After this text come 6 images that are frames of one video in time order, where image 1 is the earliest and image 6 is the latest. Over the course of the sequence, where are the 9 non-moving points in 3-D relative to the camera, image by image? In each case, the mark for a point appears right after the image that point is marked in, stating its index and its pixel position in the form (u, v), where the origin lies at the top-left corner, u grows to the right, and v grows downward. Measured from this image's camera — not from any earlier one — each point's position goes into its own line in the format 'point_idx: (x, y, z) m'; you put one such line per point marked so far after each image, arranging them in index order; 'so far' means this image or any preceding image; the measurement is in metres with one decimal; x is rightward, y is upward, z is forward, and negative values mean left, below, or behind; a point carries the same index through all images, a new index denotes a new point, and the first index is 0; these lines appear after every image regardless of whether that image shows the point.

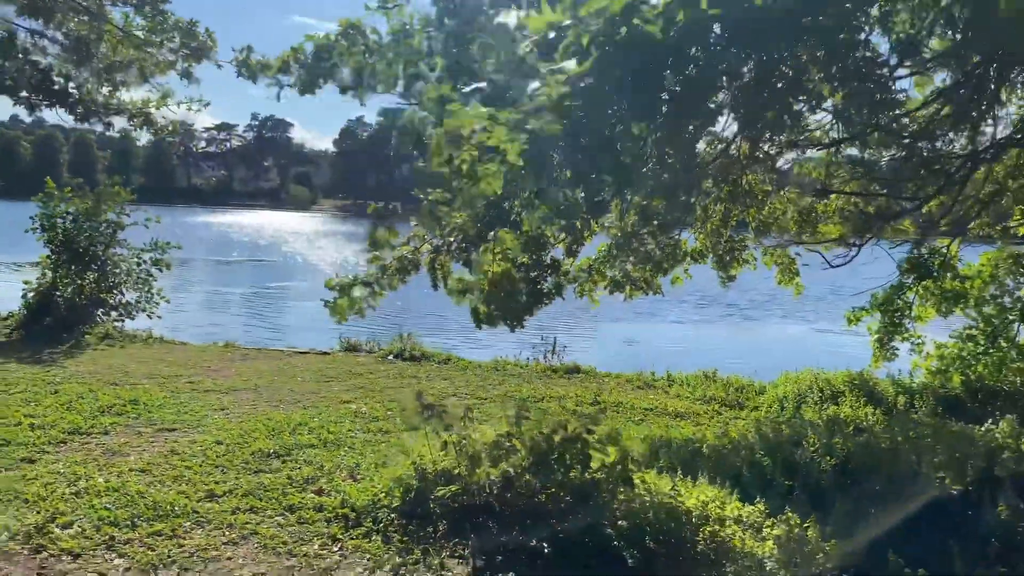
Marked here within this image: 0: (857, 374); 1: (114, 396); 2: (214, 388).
0: (+3.7, -0.9, +9.2) m
1: (-3.5, -1.0, +7.5) m
2: (-2.9, -1.0, +8.3) m
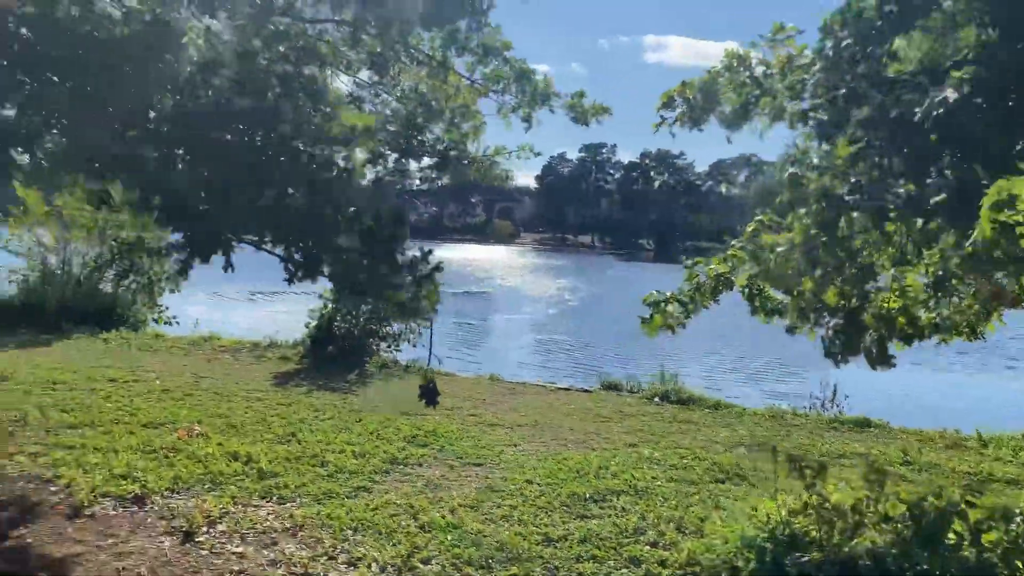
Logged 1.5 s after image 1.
0: (+6.5, -1.4, +7.8) m
1: (-0.9, -1.3, +7.8) m
2: (-0.1, -1.3, +8.4) m
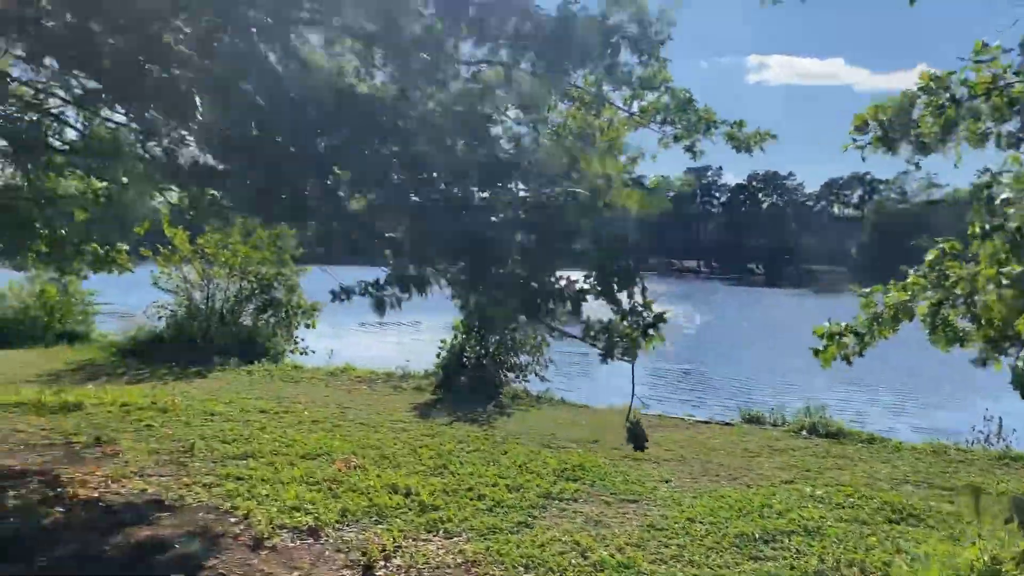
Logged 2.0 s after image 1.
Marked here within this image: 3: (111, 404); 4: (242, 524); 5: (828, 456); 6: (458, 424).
0: (+7.8, -1.6, +6.8) m
1: (+0.4, -1.6, +7.8) m
2: (+1.3, -1.6, +8.2) m
3: (-4.4, -1.3, +9.4) m
4: (-1.7, -1.5, +5.4) m
5: (+3.1, -1.6, +8.4) m
6: (-0.6, -1.5, +9.2) m
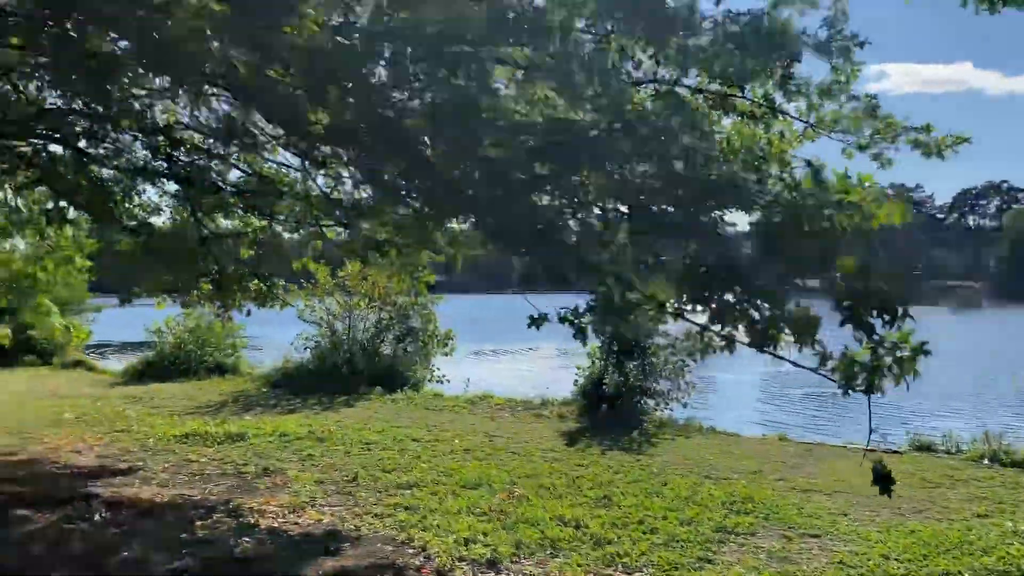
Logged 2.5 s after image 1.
0: (+9.0, -1.6, +5.6) m
1: (+1.9, -1.8, +7.5) m
2: (+2.8, -1.8, +7.8) m
3: (-2.7, -1.7, +9.7) m
4: (-0.6, -1.7, +5.4) m
5: (+4.6, -1.8, +7.7) m
6: (+1.0, -1.8, +9.0) m
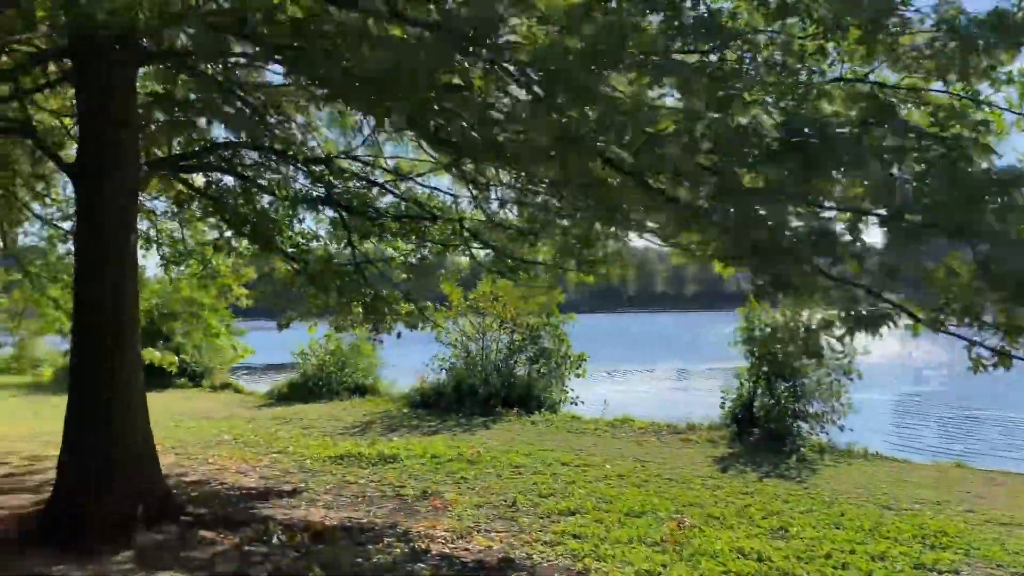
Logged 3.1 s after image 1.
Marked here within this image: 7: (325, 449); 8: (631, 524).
0: (+10.1, -1.5, +4.1) m
1: (+3.2, -1.9, +6.9) m
2: (+4.2, -1.9, +7.1) m
3: (-1.0, -1.9, +9.7) m
4: (+0.6, -1.8, +5.2) m
5: (+6.0, -1.9, +6.8) m
6: (+2.6, -1.9, +8.6) m
7: (-2.3, -2.0, +10.4) m
8: (+0.9, -1.9, +6.7) m
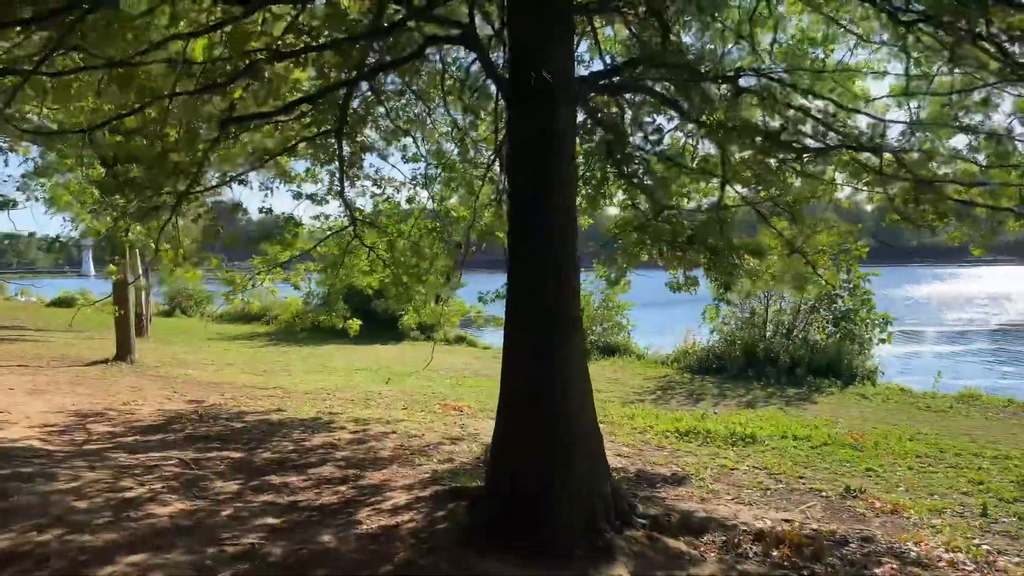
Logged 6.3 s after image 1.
0: (+12.6, -1.5, +0.8) m
1: (+6.3, -1.6, +4.8) m
2: (+7.3, -1.7, +4.9) m
3: (+2.6, -1.4, +8.3) m
4: (+3.4, -1.6, +3.5) m
5: (+9.0, -1.6, +4.2) m
6: (+6.0, -1.6, +6.5) m
7: (+1.5, -1.4, +9.2) m
8: (+4.0, -1.6, +5.0) m
